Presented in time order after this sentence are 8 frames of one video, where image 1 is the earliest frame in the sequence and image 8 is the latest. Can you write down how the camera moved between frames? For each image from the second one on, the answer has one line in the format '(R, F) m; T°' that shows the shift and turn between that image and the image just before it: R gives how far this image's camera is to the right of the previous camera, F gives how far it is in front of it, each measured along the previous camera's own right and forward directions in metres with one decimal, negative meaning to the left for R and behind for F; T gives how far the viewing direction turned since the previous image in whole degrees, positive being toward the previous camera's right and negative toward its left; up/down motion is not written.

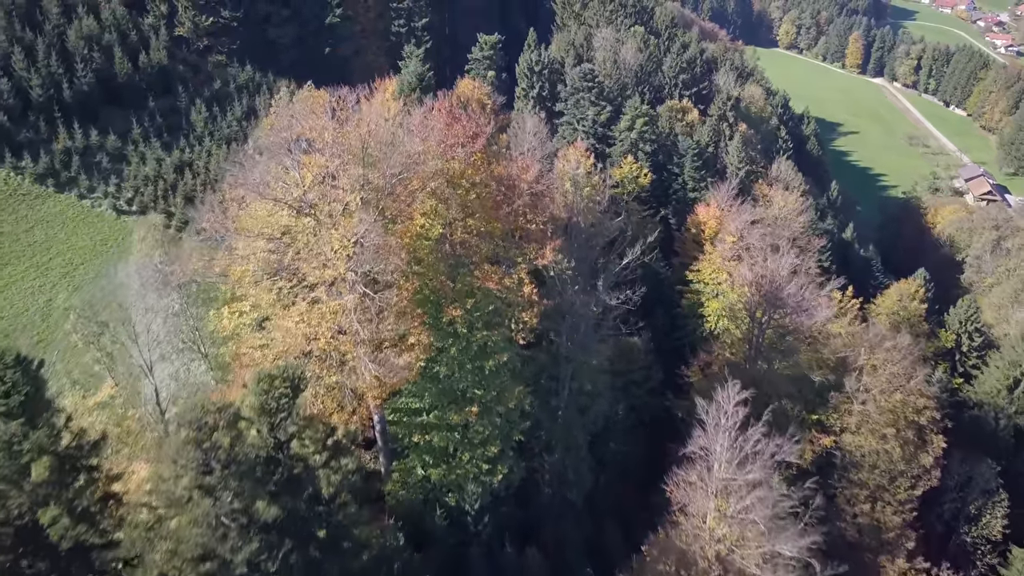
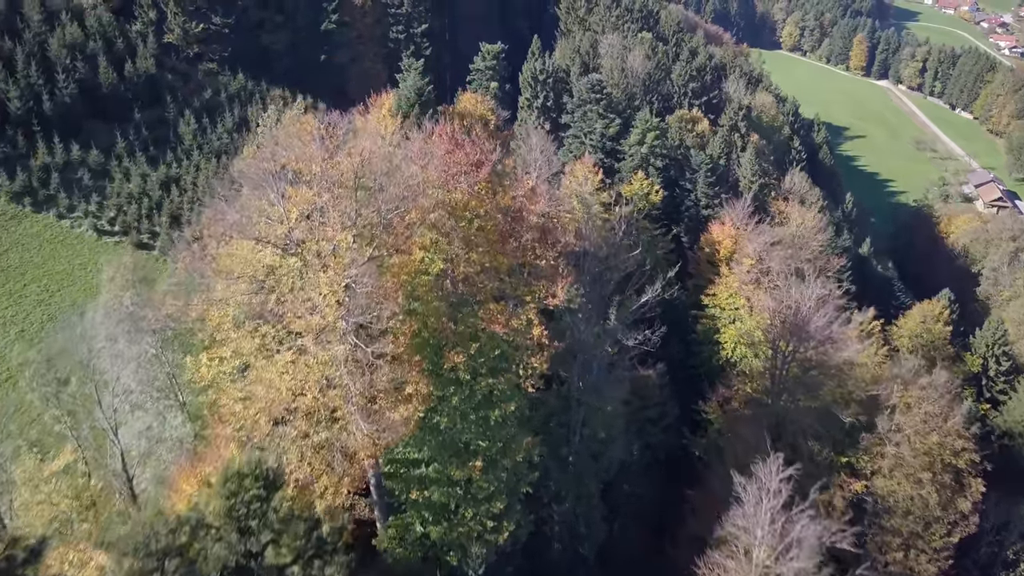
(-0.2, +2.3) m; 0°
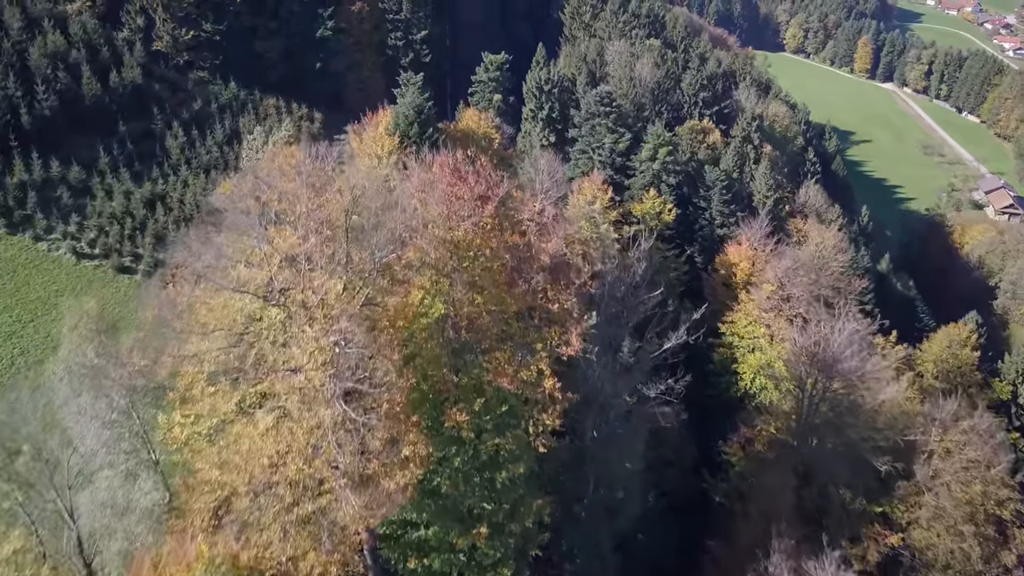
(-0.2, +2.3) m; 0°
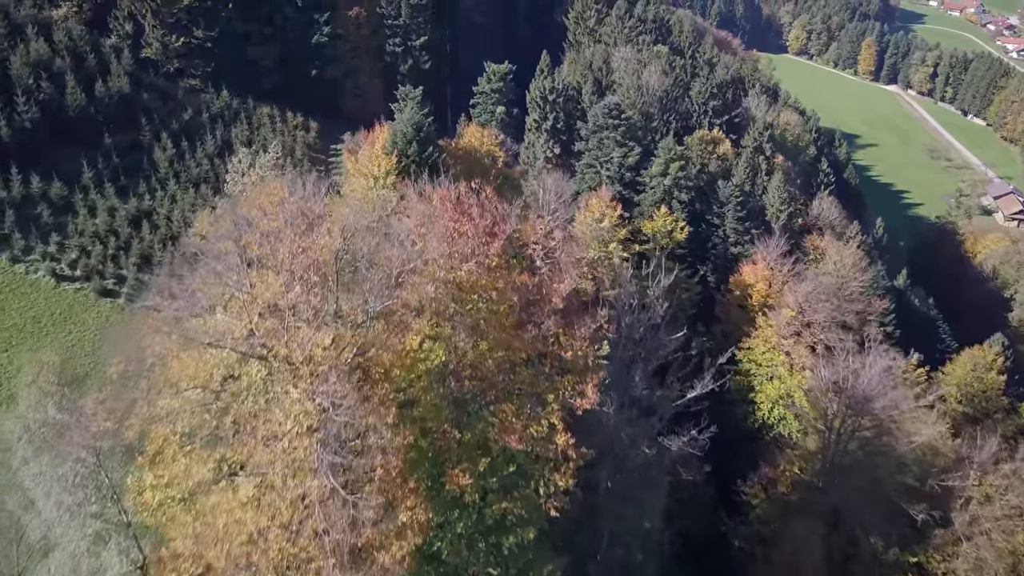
(-0.2, +1.9) m; 0°
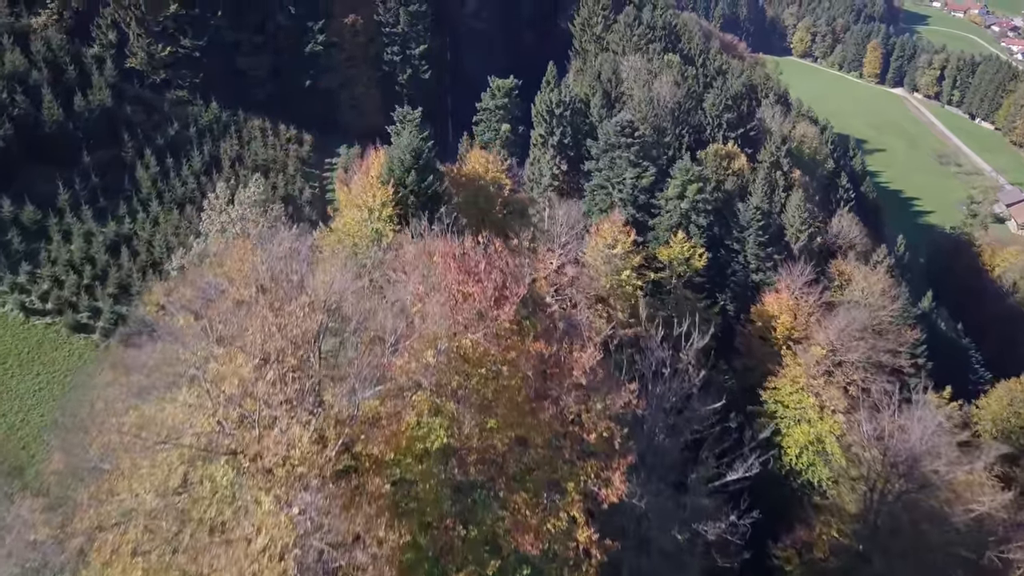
(-0.2, +2.6) m; 0°
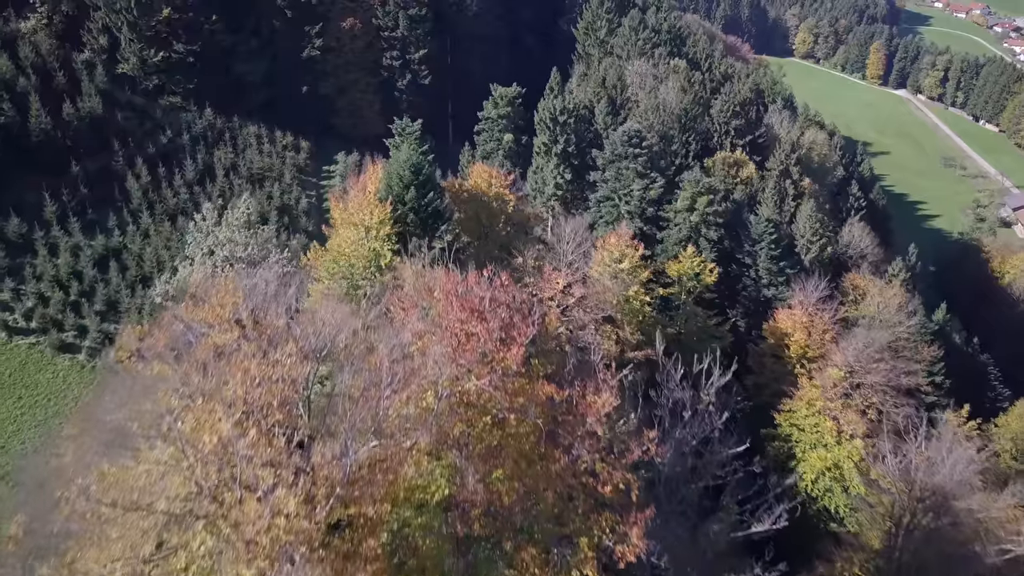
(-0.1, +1.3) m; 0°
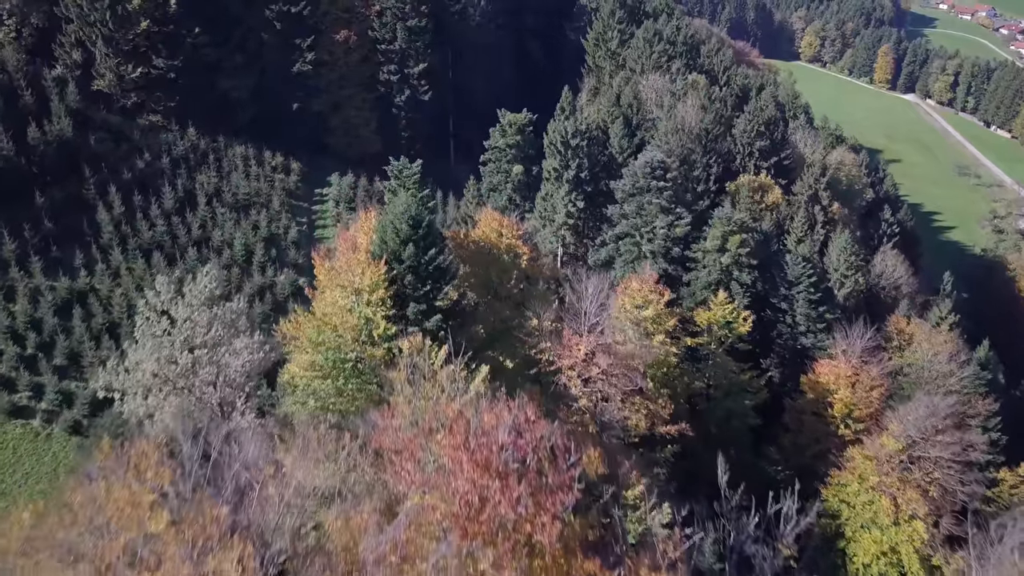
(-0.3, +3.5) m; 0°
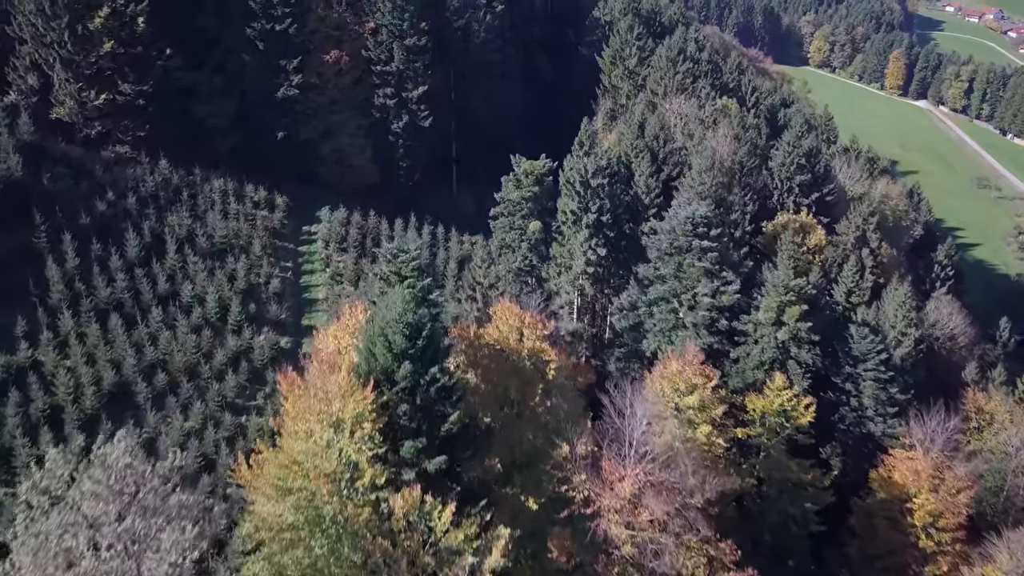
(-0.4, +4.8) m; 0°
